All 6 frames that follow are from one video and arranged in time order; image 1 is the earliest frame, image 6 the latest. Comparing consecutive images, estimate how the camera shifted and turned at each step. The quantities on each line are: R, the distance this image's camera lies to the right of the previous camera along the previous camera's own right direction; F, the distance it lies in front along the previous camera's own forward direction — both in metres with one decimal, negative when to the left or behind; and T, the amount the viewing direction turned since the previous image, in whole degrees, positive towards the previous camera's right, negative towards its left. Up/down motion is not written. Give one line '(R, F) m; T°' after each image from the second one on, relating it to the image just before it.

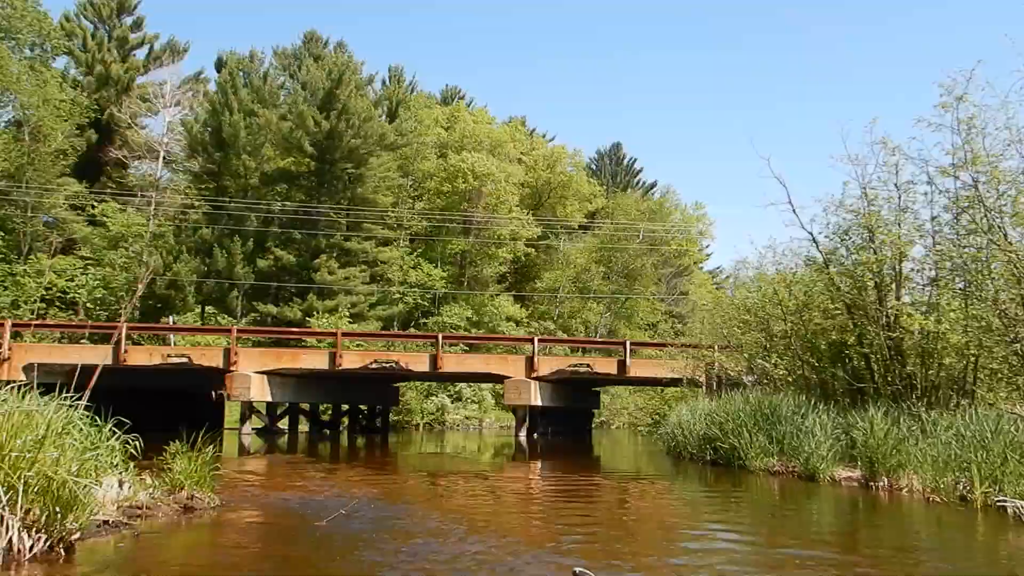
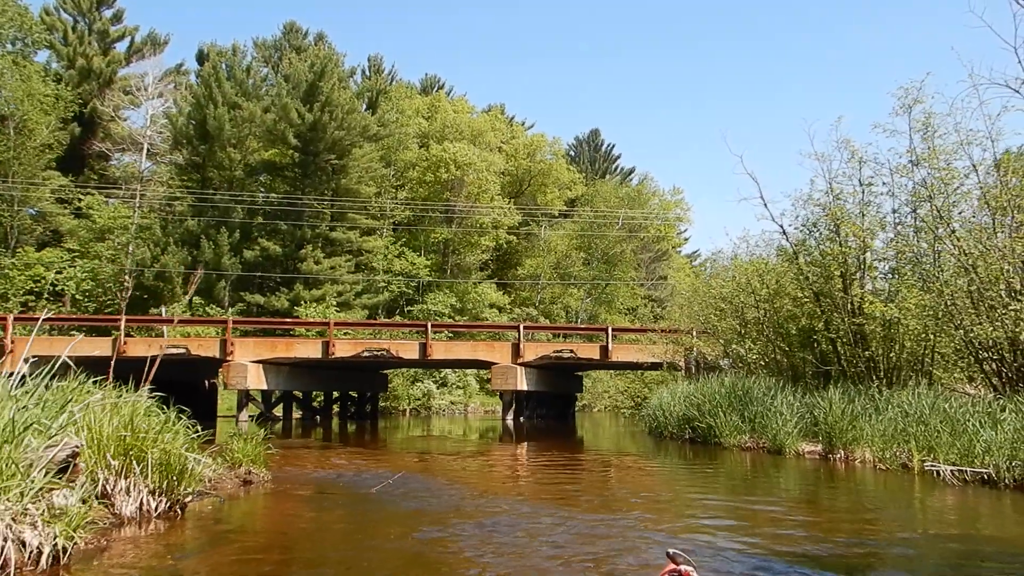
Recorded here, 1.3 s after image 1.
(-0.2, -0.9) m; +2°
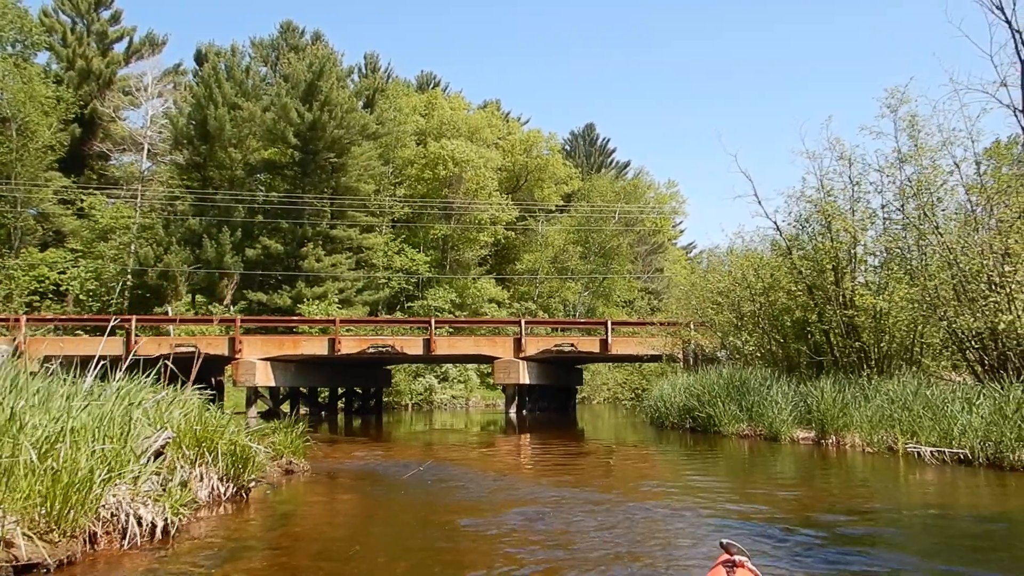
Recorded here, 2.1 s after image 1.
(-0.2, -0.5) m; 0°
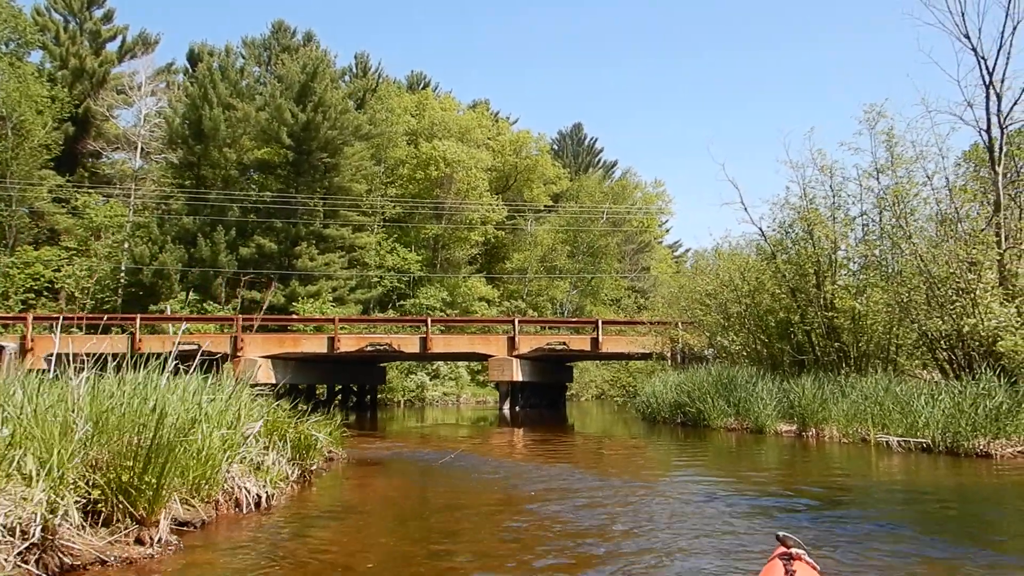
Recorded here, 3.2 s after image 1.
(-0.3, -0.8) m; +1°
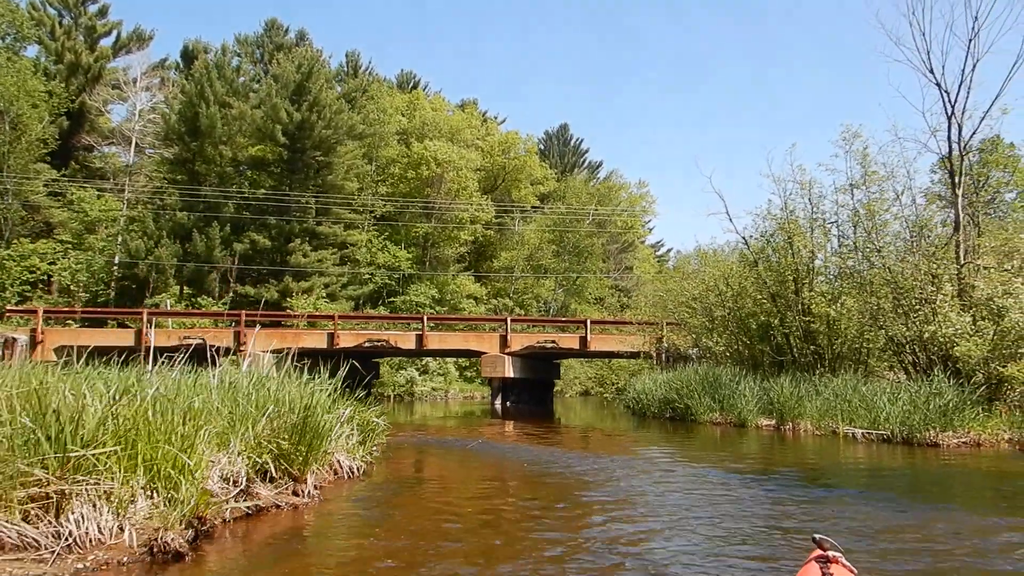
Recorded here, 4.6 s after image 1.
(-0.4, -1.1) m; +1°
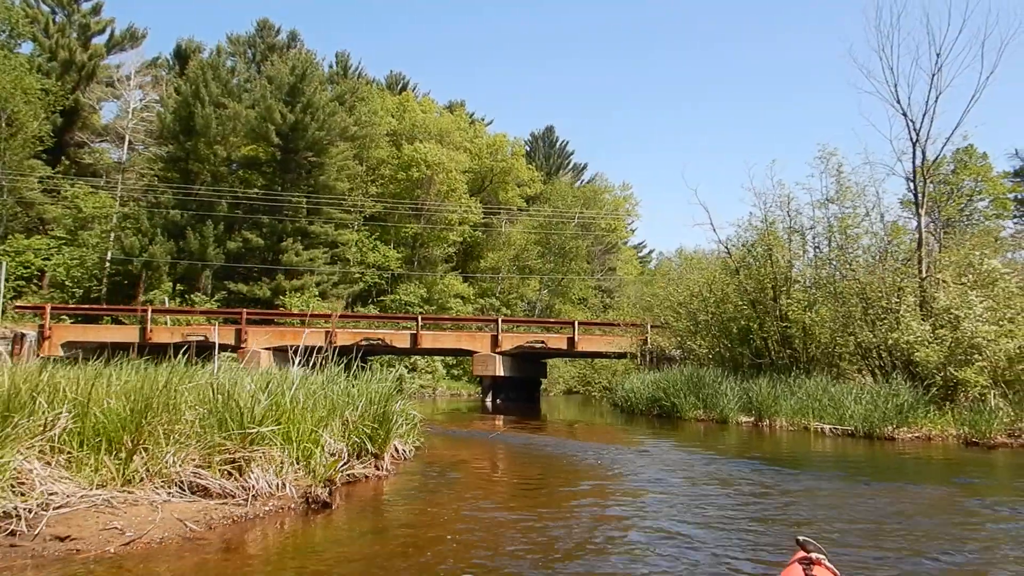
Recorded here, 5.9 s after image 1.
(-0.4, -1.1) m; +1°
